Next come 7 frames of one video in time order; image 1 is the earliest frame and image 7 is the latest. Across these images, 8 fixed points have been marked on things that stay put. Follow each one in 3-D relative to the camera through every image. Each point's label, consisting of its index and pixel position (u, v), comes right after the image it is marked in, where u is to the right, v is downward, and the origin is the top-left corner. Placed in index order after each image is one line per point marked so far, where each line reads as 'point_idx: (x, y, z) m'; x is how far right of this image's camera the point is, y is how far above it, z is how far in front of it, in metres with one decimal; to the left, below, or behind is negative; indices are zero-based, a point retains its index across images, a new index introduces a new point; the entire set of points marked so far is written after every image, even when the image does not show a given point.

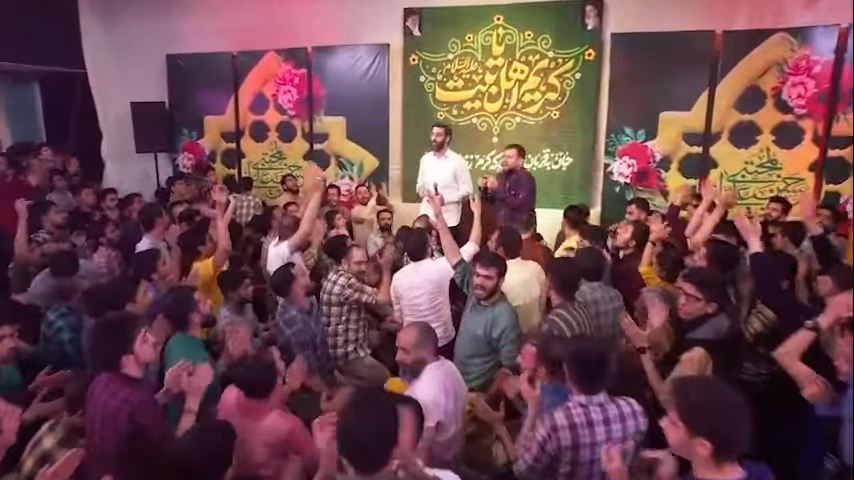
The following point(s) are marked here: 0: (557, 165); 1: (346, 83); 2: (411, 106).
0: (+1.6, +0.9, +6.7) m
1: (-1.0, +2.0, +7.2) m
2: (-0.2, +1.7, +7.1) m
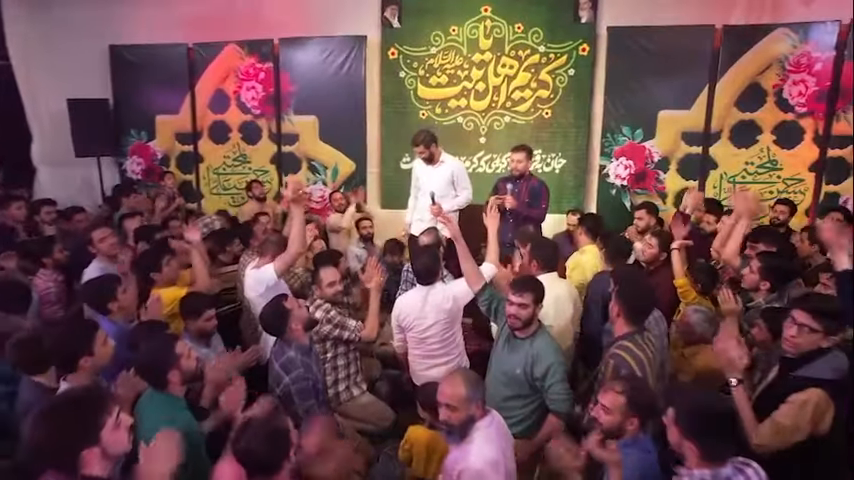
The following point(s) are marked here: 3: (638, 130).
0: (+1.4, +0.8, +6.3) m
1: (-1.3, +1.9, +6.5) m
2: (-0.4, +1.6, +6.5) m
3: (+2.3, +1.2, +6.0) m
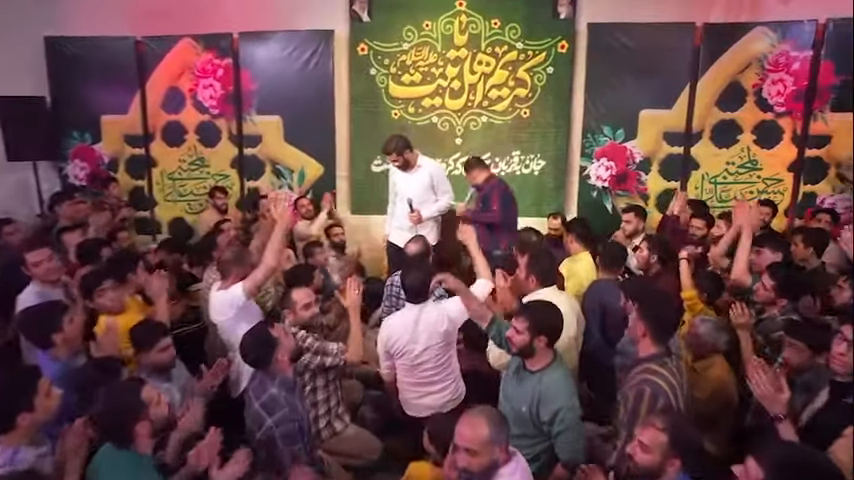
0: (+1.1, +0.8, +6.0) m
1: (-1.6, +1.8, +6.1) m
2: (-0.7, +1.5, +6.1) m
3: (+2.0, +1.2, +5.8) m
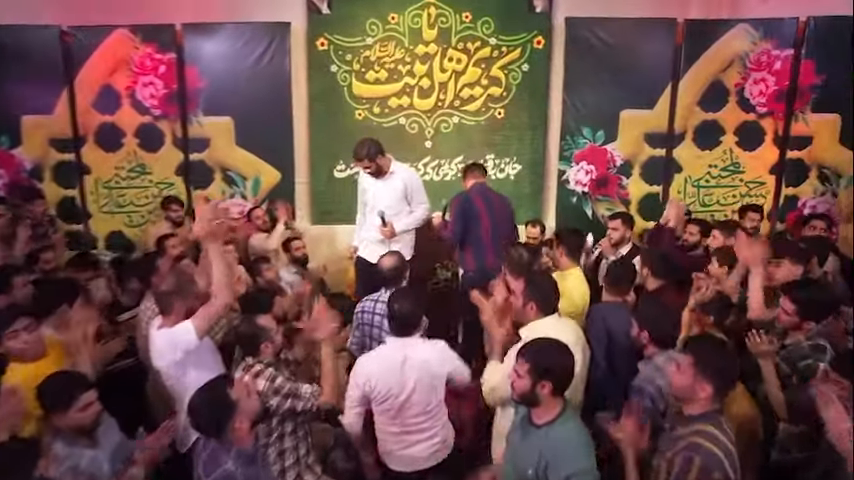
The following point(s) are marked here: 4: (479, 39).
0: (+0.8, +0.7, +5.6) m
1: (-1.9, +1.7, +5.5) m
2: (-1.1, +1.4, +5.6) m
3: (+1.7, +1.1, +5.5) m
4: (+0.5, +2.0, +5.5) m
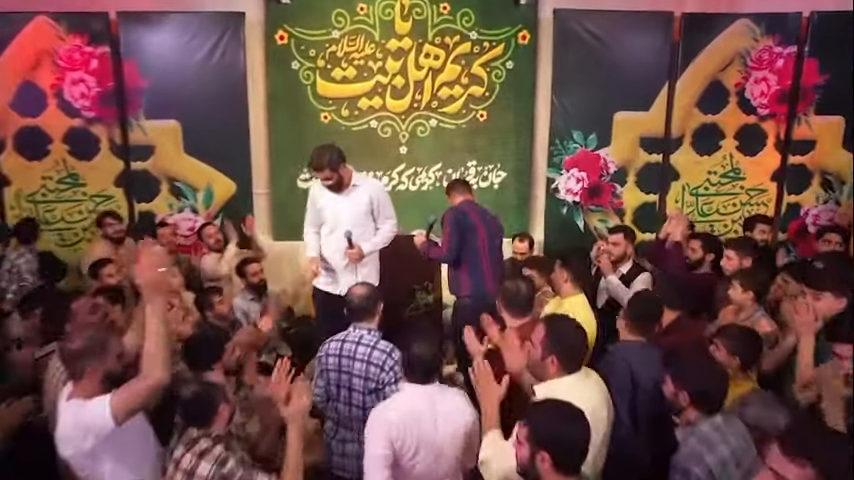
0: (+0.6, +0.5, +5.1) m
1: (-2.2, +1.5, +4.8) m
2: (-1.3, +1.2, +4.9) m
3: (+1.5, +0.9, +5.0) m
4: (+0.3, +1.9, +4.9) m
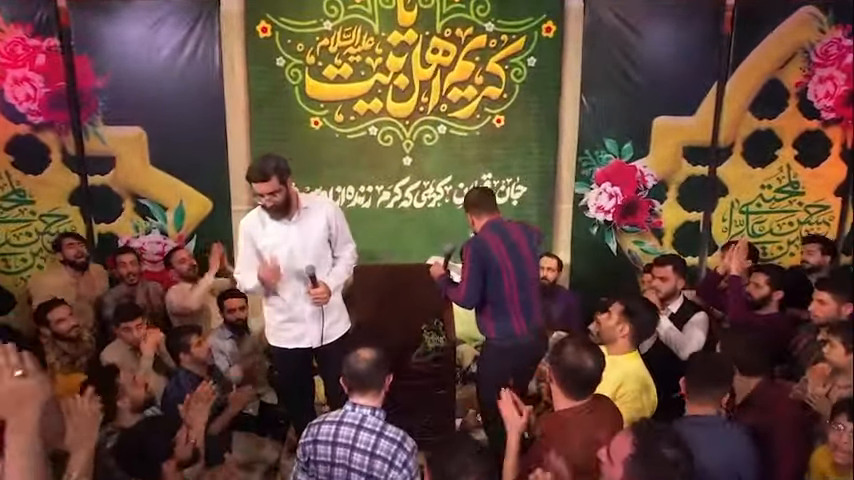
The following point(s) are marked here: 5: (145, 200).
0: (+0.6, +0.3, +4.4) m
1: (-2.1, +1.3, +4.1) m
2: (-1.2, +1.0, +4.2) m
3: (+1.6, +0.7, +4.3) m
4: (+0.3, +1.7, +4.2) m
5: (-2.2, +0.3, +4.2) m
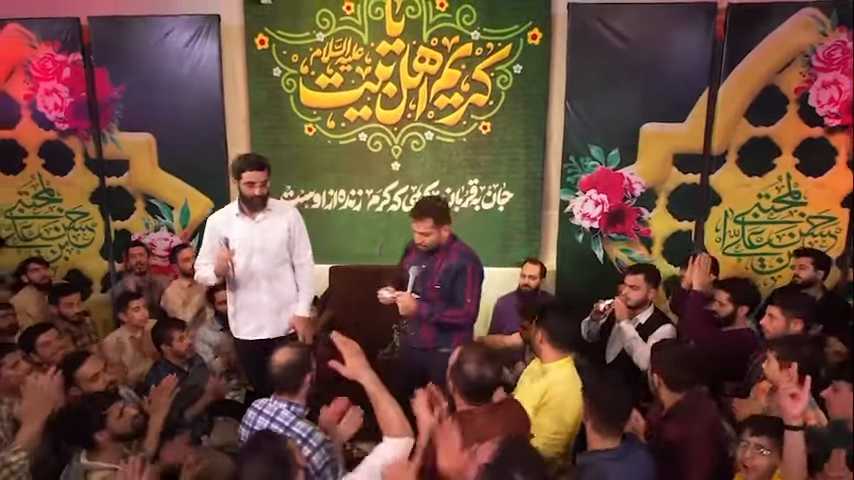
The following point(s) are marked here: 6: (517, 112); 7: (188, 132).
0: (+0.5, +0.3, +4.4) m
1: (-2.2, +1.3, +4.4) m
2: (-1.3, +1.0, +4.5) m
3: (+1.4, +0.7, +4.3) m
4: (+0.2, +1.6, +4.3) m
5: (-2.3, +0.3, +4.6) m
6: (+0.7, +1.0, +4.3) m
7: (-1.9, +0.9, +4.5) m
